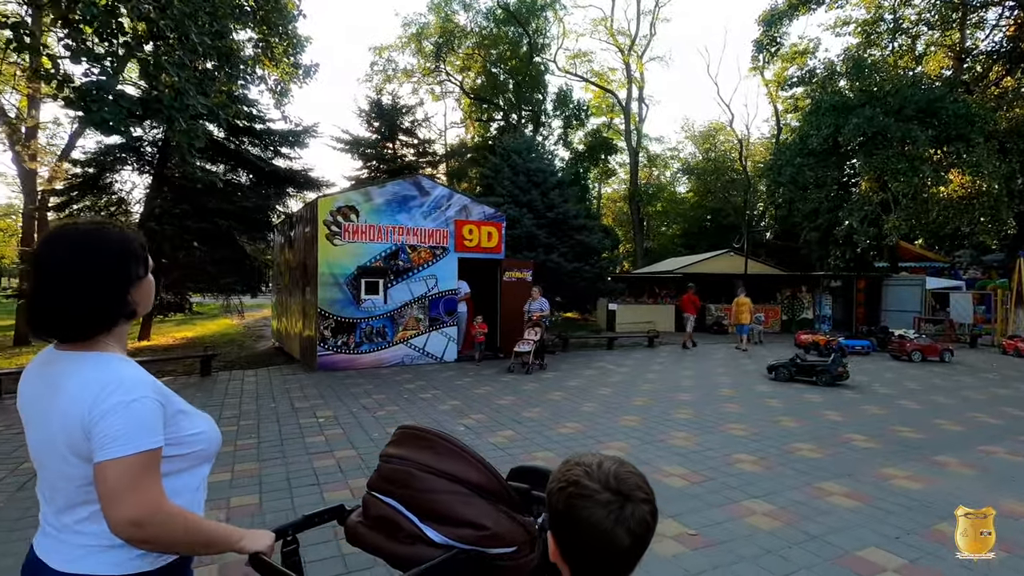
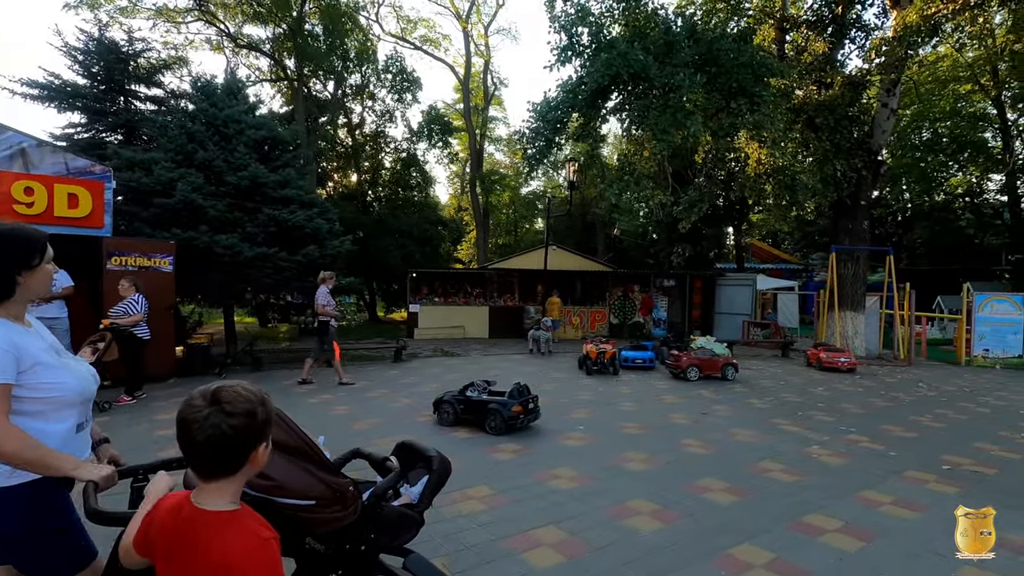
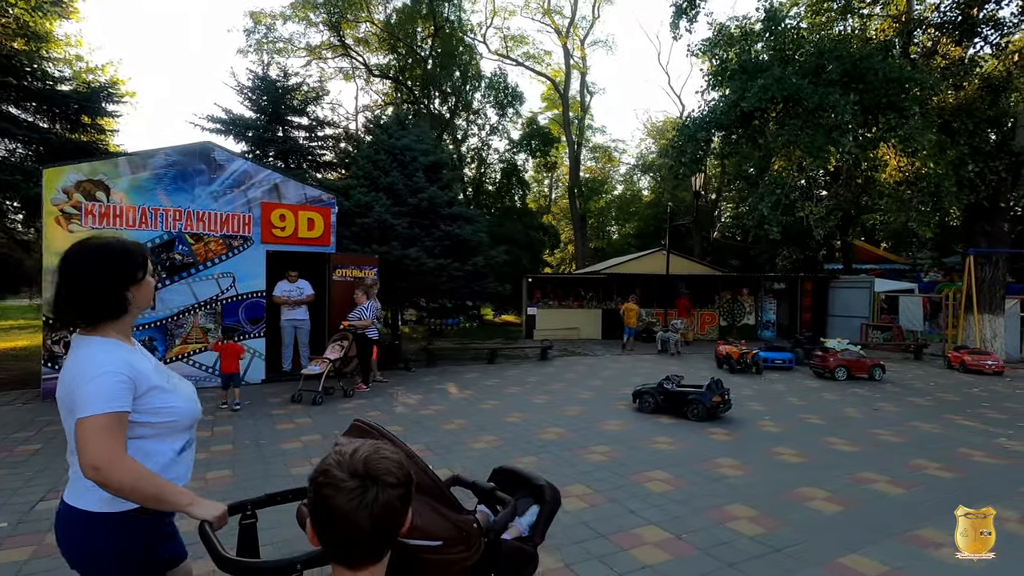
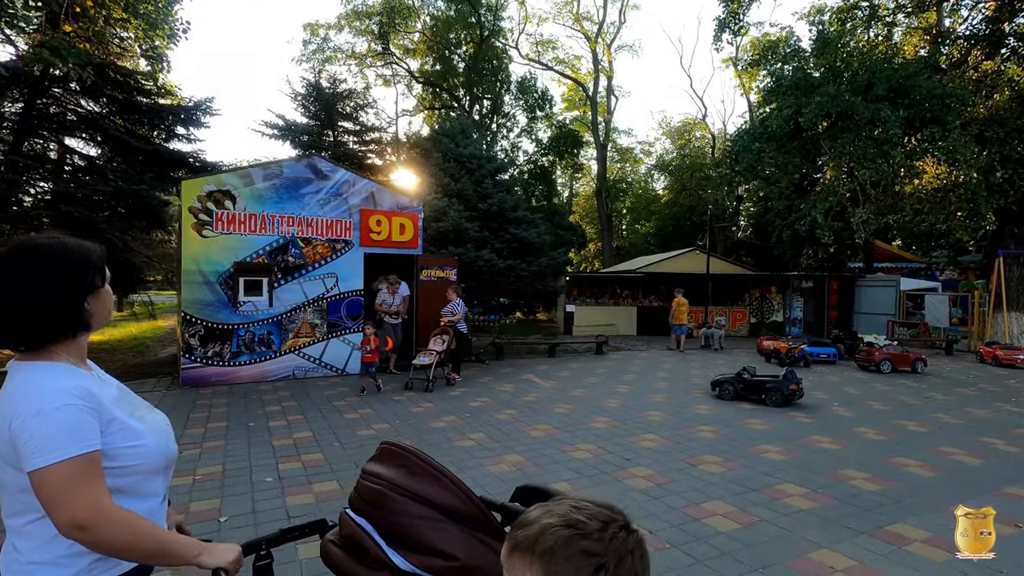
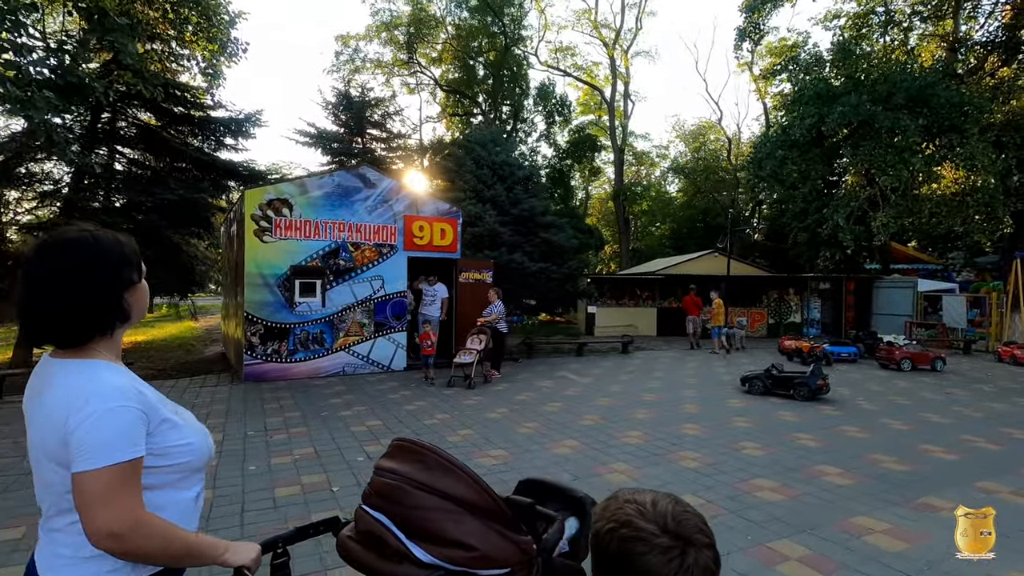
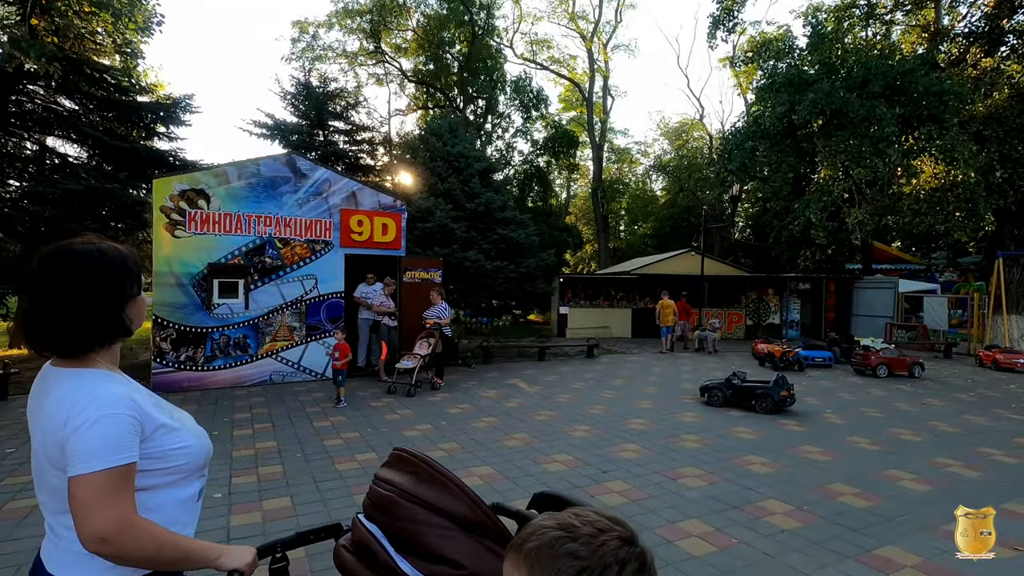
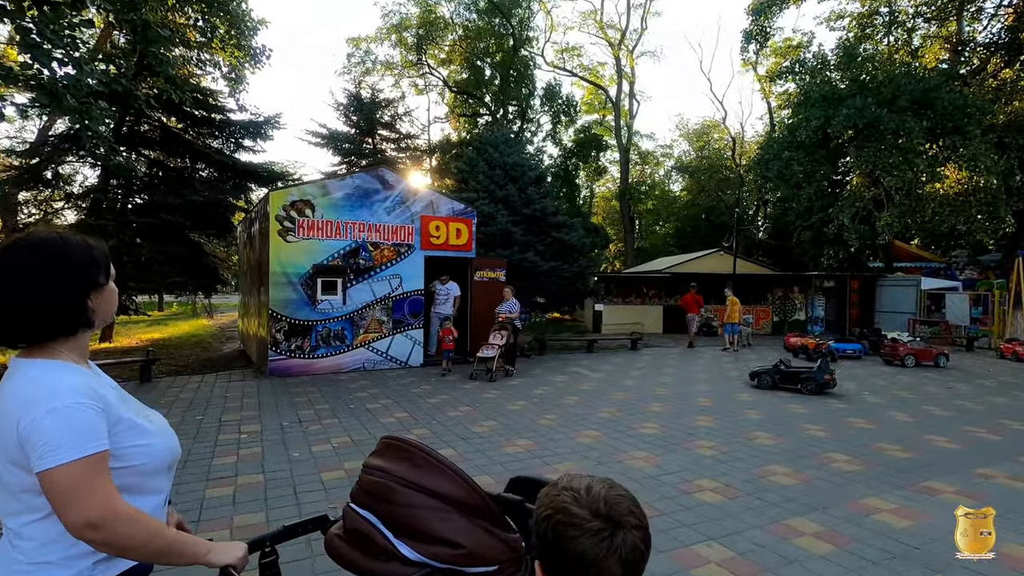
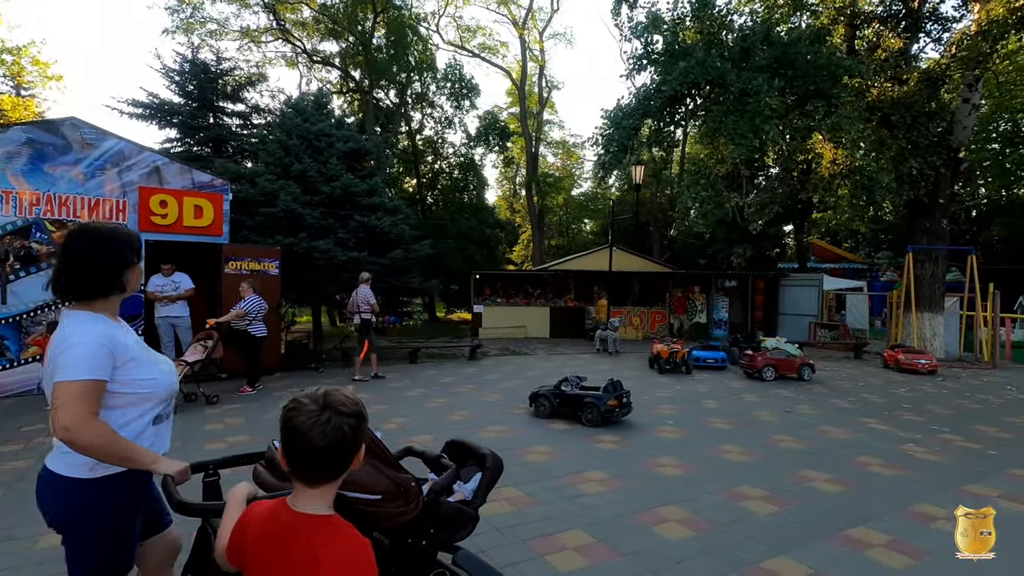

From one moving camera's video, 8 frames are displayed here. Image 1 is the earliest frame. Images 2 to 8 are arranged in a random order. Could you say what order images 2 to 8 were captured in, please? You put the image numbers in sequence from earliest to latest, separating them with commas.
7, 5, 4, 6, 3, 8, 2
